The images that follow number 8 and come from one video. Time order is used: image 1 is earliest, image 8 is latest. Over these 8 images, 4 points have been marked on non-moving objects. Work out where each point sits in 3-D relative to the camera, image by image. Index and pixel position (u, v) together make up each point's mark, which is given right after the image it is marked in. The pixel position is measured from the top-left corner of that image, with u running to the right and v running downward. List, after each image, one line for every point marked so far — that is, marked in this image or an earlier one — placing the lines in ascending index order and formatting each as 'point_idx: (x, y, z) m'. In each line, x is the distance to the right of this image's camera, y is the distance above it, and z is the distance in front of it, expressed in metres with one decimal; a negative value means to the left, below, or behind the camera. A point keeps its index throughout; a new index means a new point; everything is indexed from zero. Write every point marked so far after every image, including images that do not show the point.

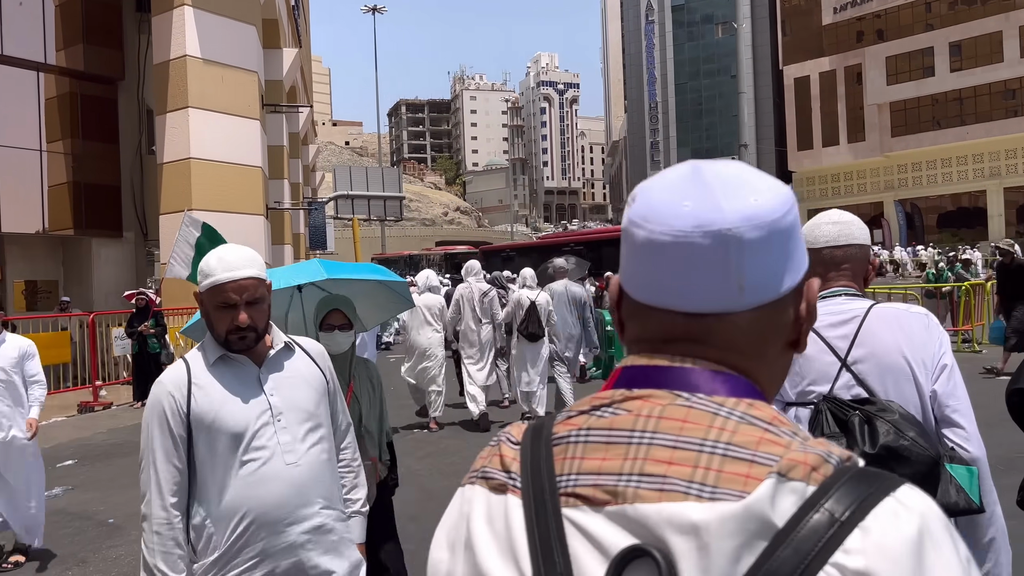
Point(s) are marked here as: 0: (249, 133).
0: (-5.5, +3.3, +17.1) m
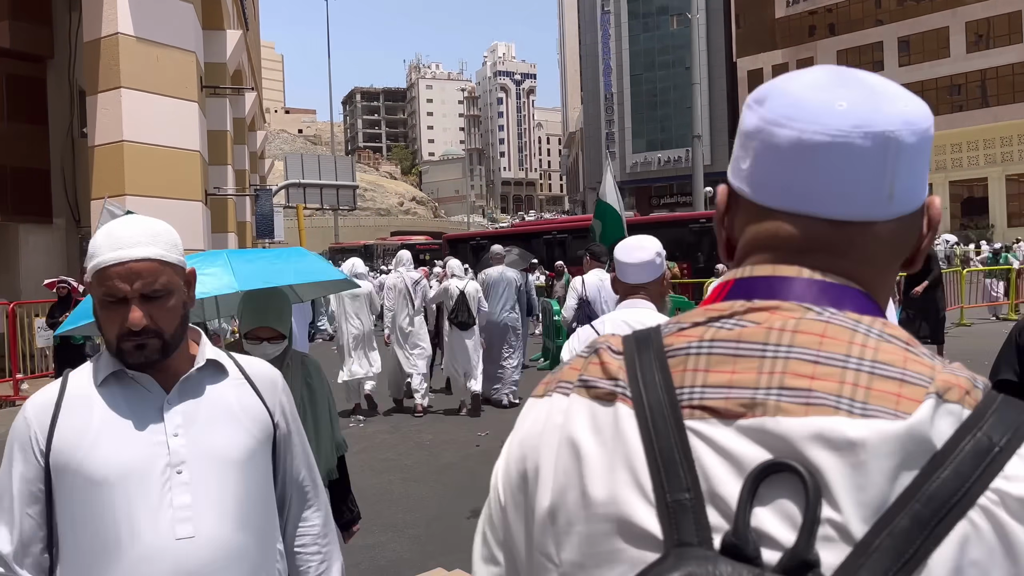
0: (-6.5, +3.5, +16.4) m
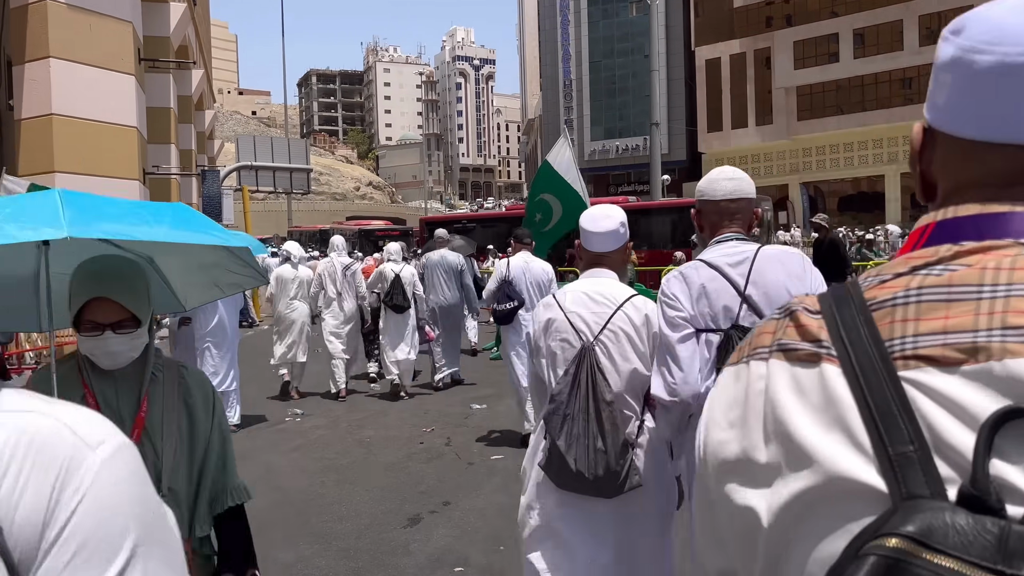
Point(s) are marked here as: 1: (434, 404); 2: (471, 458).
0: (-7.4, +3.8, +15.5) m
1: (-0.8, -1.2, +8.3) m
2: (-0.3, -1.3, +6.1) m
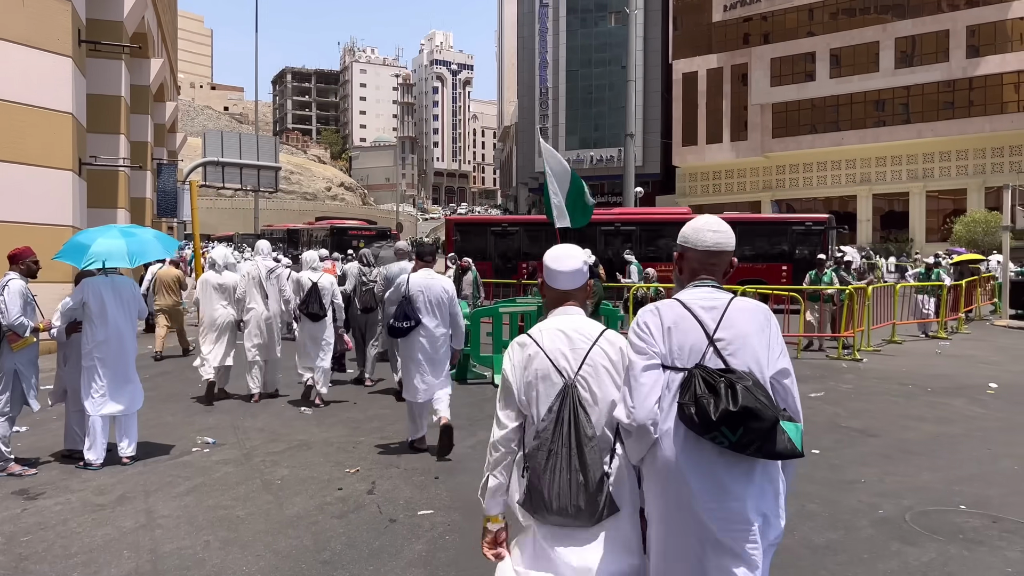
0: (-8.0, +3.8, +14.3) m
1: (-1.3, -1.3, +7.3) m
2: (-0.7, -1.4, +5.2) m
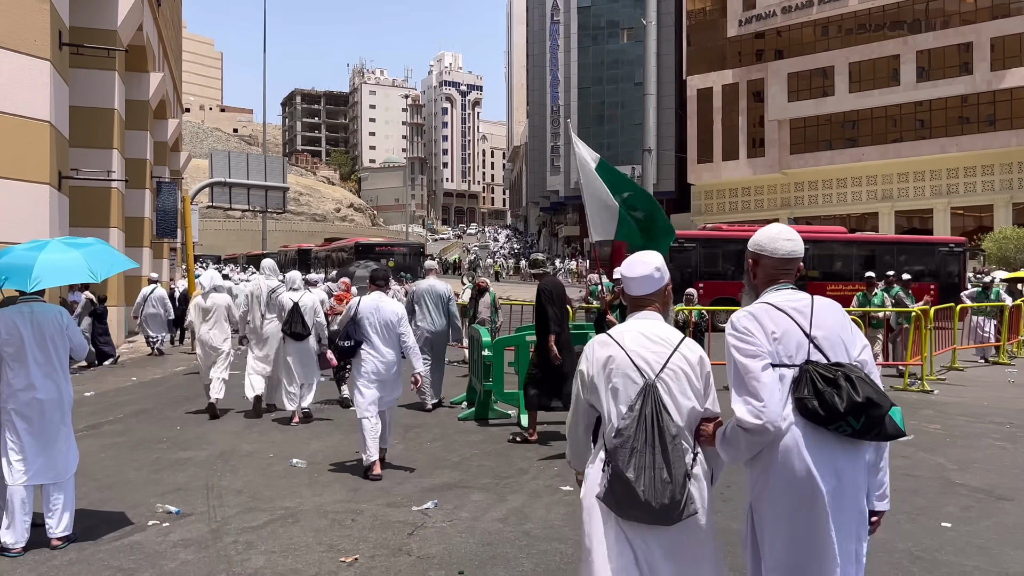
0: (-7.6, +3.4, +13.0) m
1: (-1.0, -1.5, +5.8) m
2: (-0.5, -1.6, +3.7) m
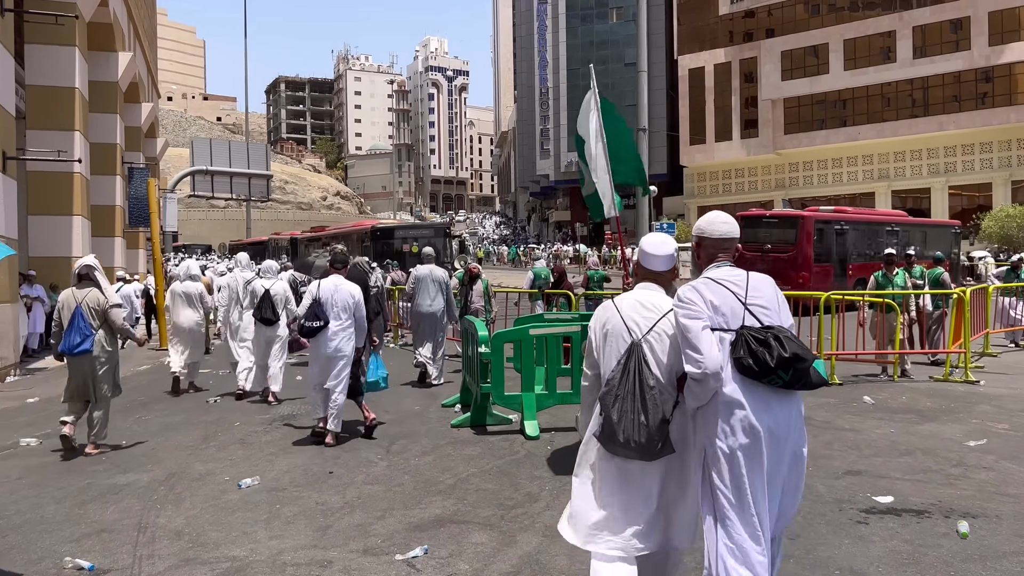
0: (-7.7, +3.5, +11.6) m
1: (-1.0, -1.5, +4.6) m
2: (-0.4, -1.5, +2.4) m
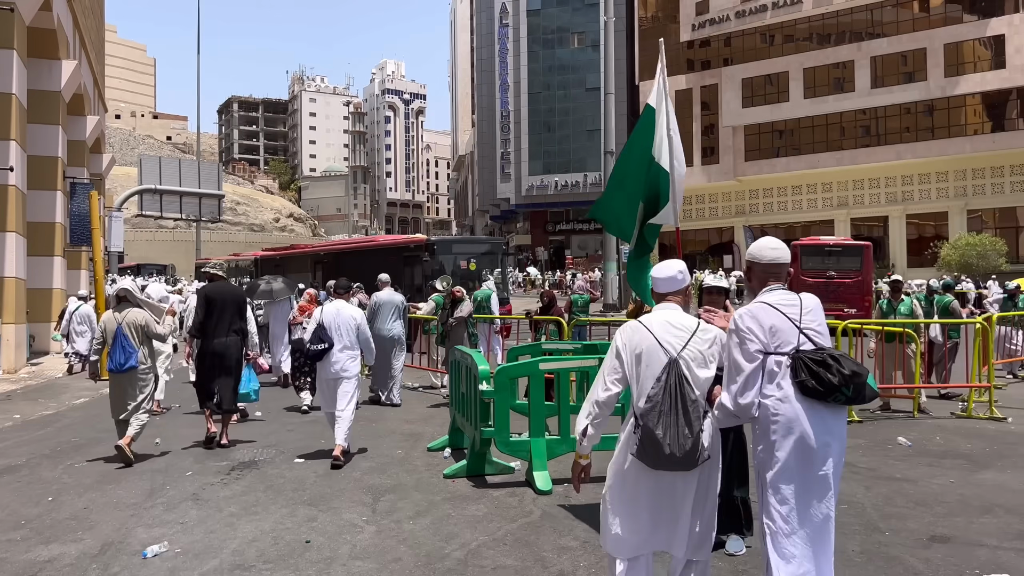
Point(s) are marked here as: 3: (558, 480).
0: (-7.9, +3.2, +10.2) m
1: (-0.7, -1.6, +3.4) m
2: (0.0, -1.6, +1.3) m
3: (+0.4, -1.6, +6.7) m
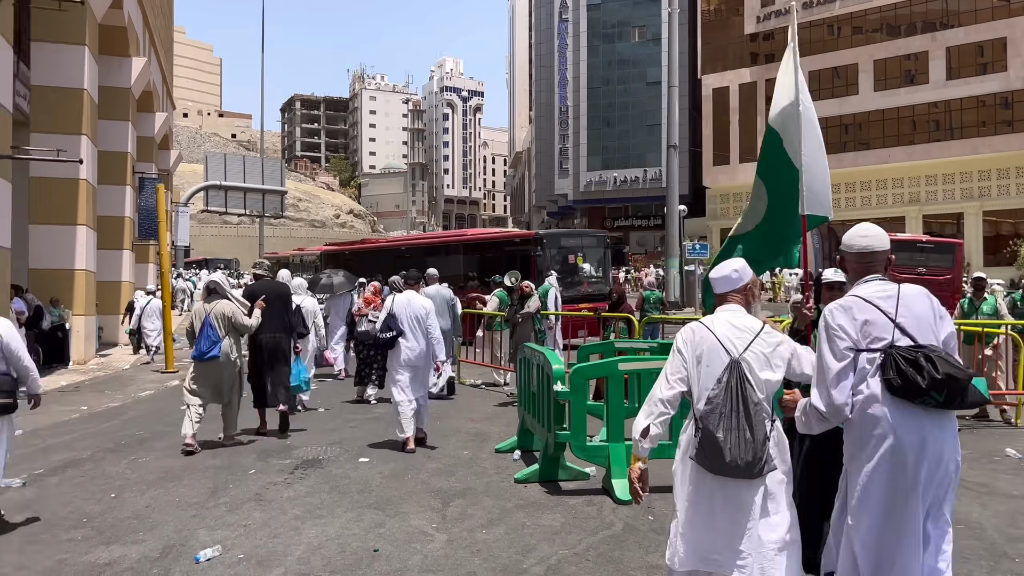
0: (-7.0, +3.3, +10.3) m
1: (-0.4, -1.5, +3.0) m
2: (+0.2, -1.6, +0.9) m
3: (+1.0, -1.5, +6.3) m
